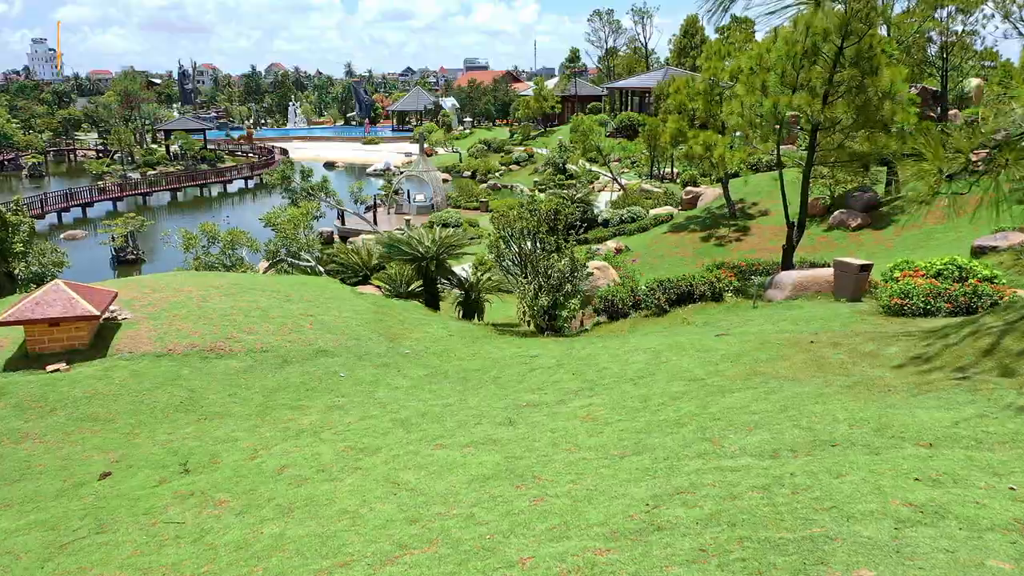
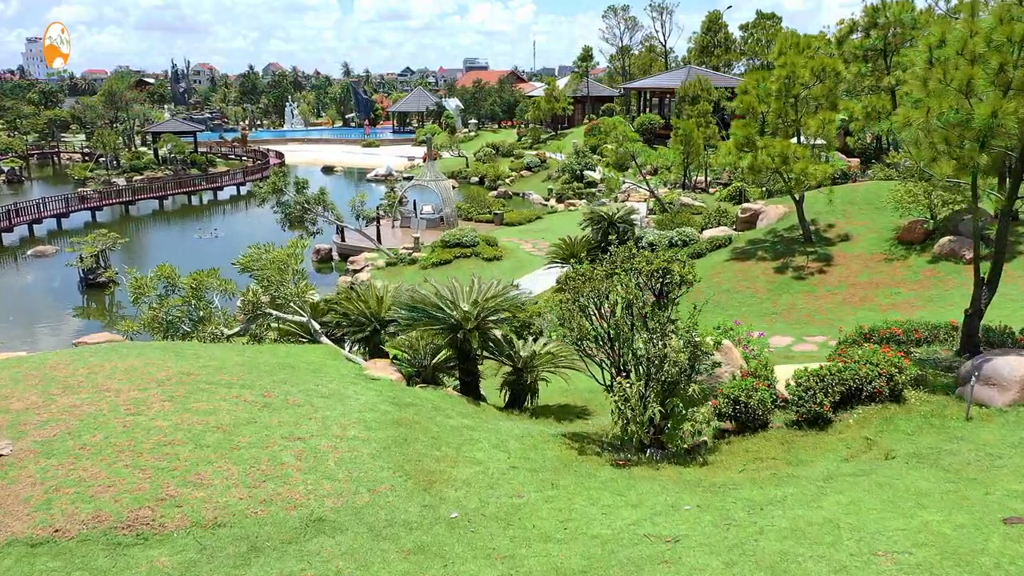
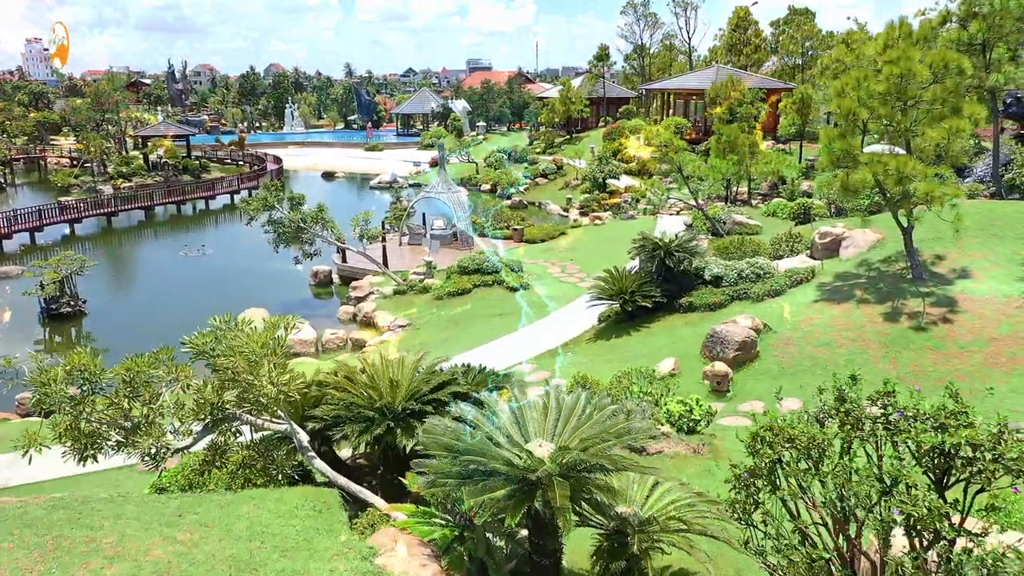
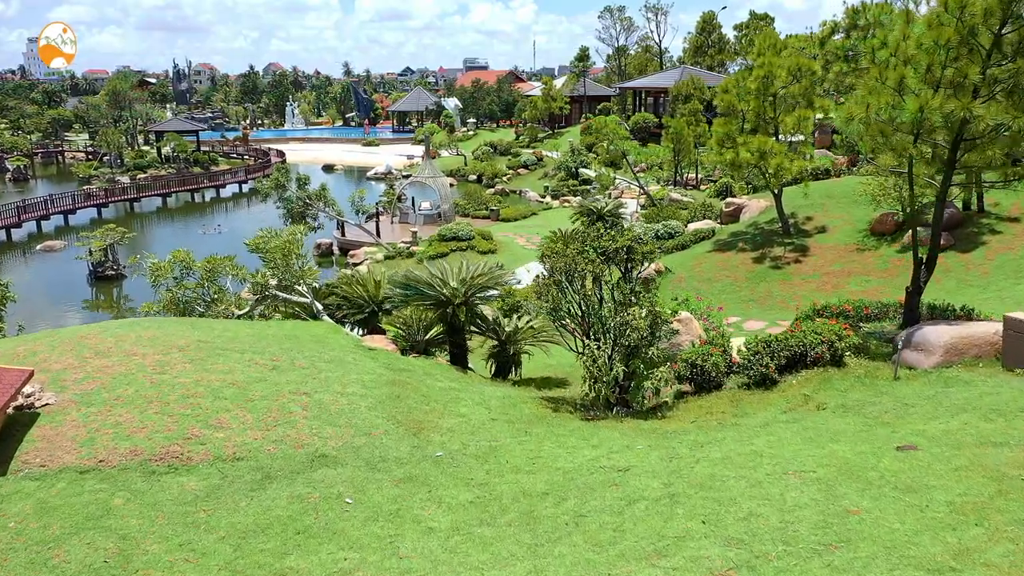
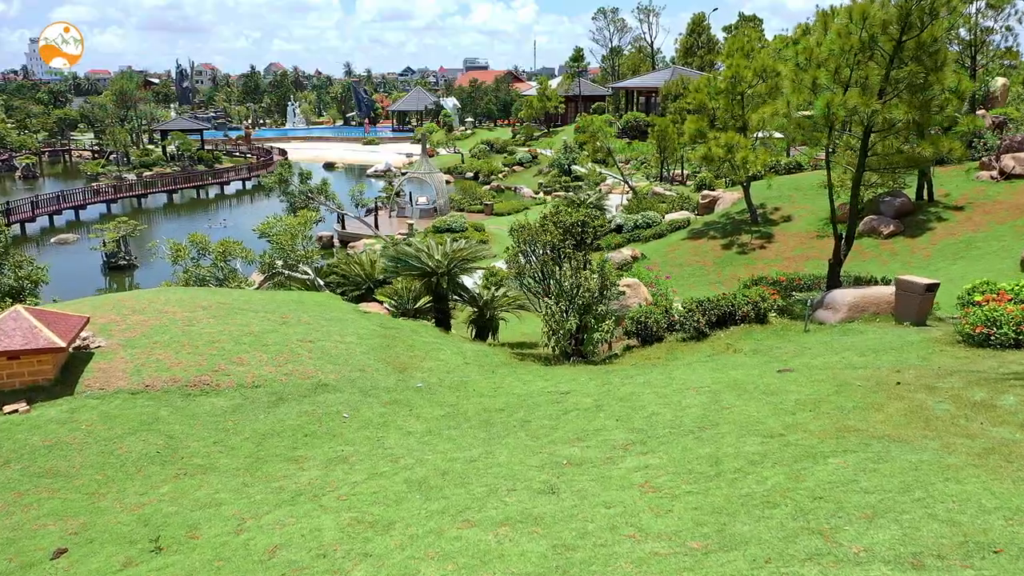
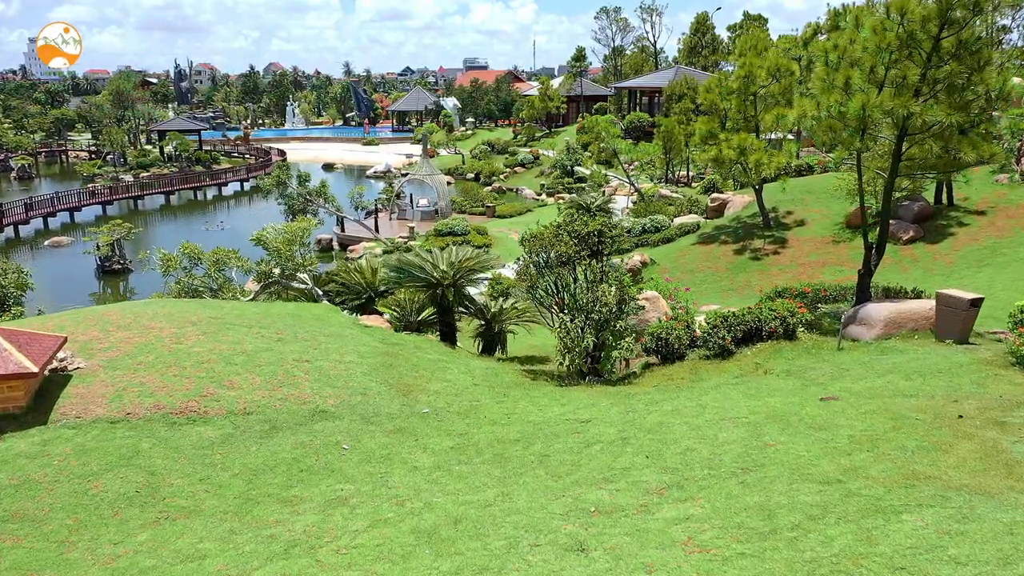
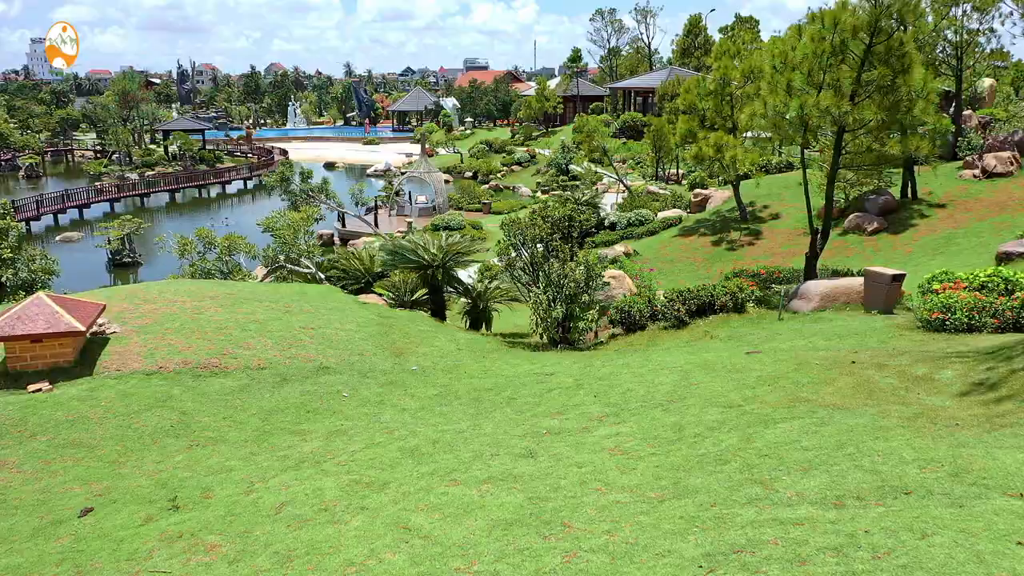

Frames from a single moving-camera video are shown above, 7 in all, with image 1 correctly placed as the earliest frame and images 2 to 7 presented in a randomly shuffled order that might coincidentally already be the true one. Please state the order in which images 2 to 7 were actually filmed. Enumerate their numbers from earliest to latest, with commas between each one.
7, 5, 6, 4, 2, 3
